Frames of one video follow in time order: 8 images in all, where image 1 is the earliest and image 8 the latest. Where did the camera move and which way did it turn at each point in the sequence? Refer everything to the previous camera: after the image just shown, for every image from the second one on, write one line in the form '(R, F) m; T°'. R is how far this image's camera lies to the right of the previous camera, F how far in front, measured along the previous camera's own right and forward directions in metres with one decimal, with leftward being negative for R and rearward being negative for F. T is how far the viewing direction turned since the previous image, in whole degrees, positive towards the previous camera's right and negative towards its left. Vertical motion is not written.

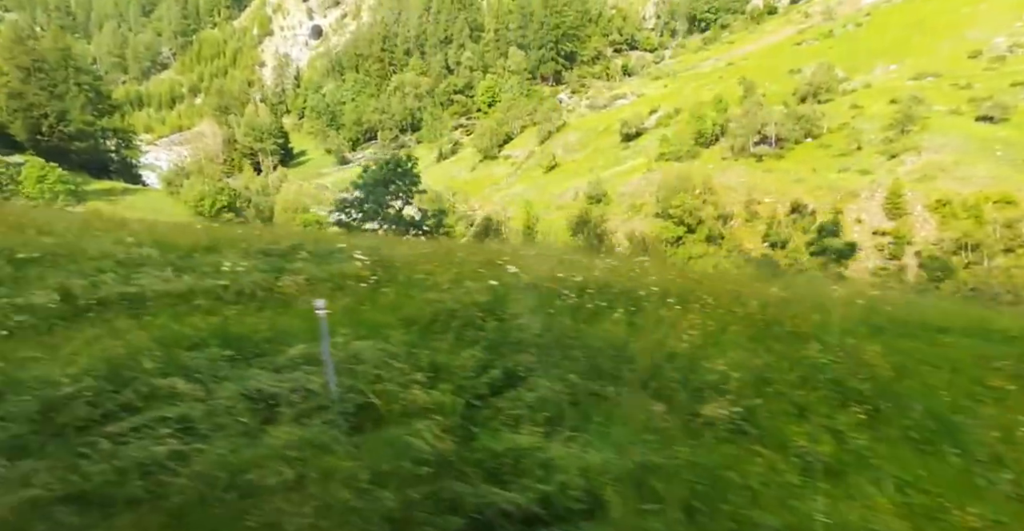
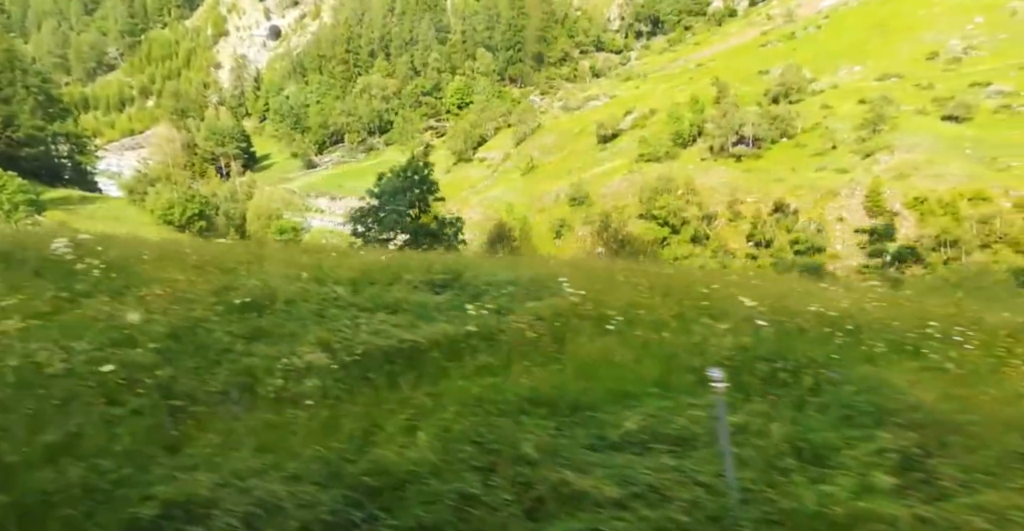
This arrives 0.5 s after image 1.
(-3.2, +0.8) m; +4°
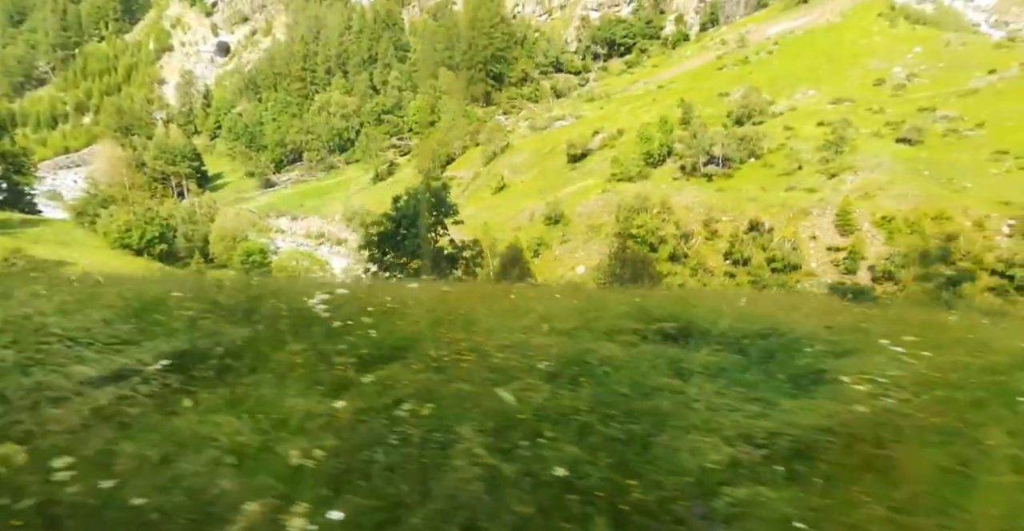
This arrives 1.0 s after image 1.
(-3.8, +0.9) m; +5°
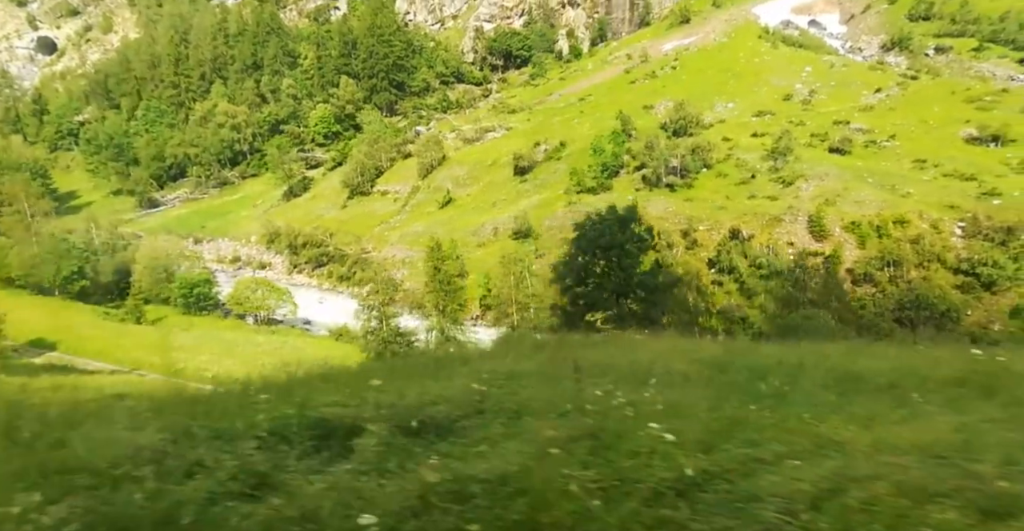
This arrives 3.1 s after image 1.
(-14.5, +5.4) m; +14°
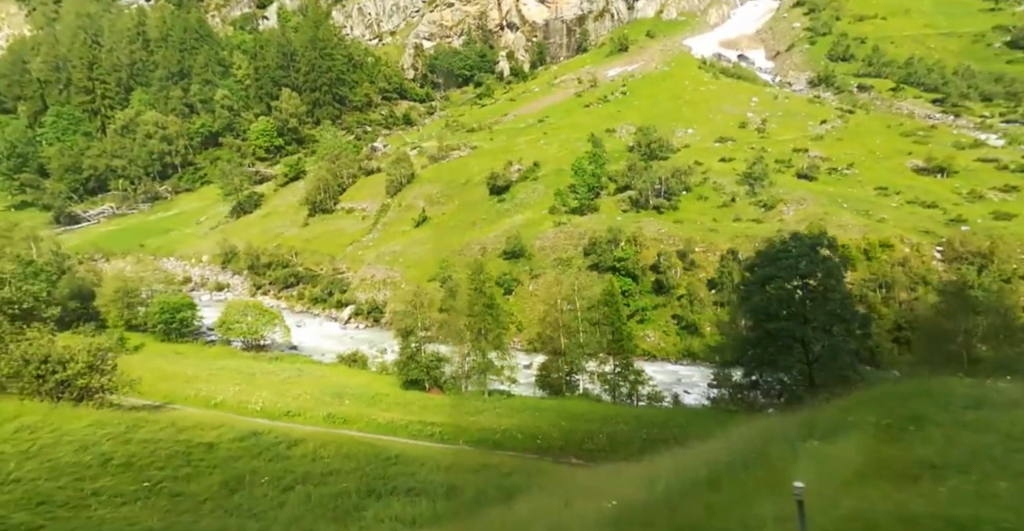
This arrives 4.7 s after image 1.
(-10.3, +2.1) m; +9°
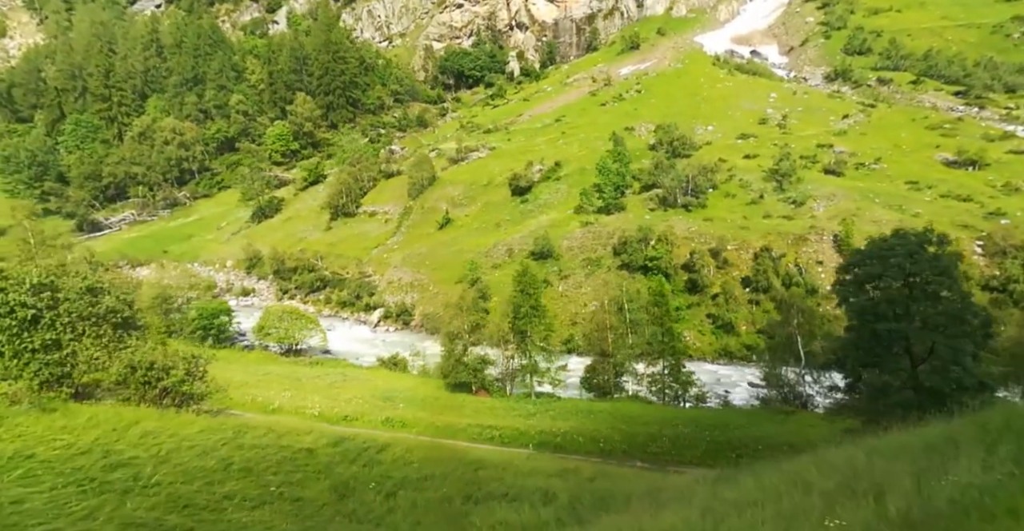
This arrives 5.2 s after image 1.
(-3.0, +0.3) m; 0°
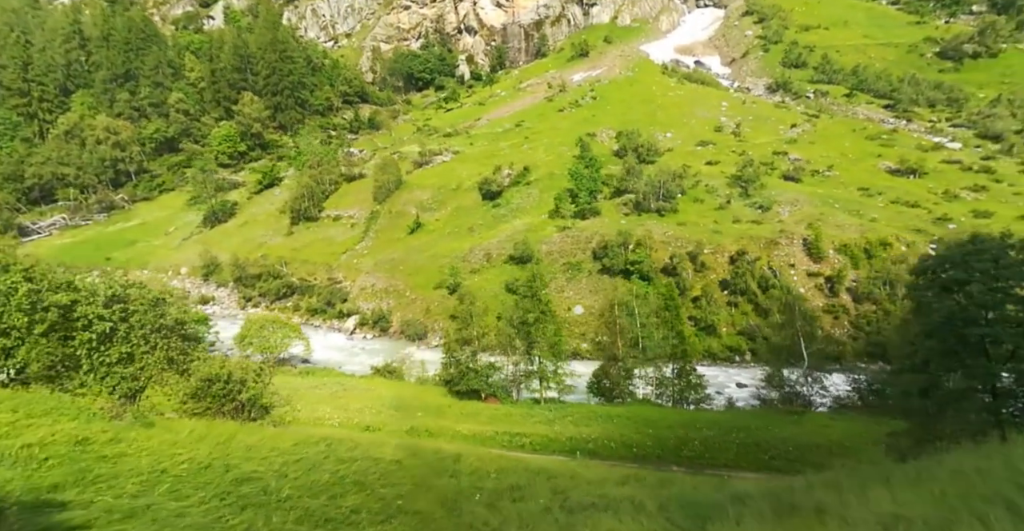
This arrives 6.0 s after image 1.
(-5.6, +0.8) m; +6°
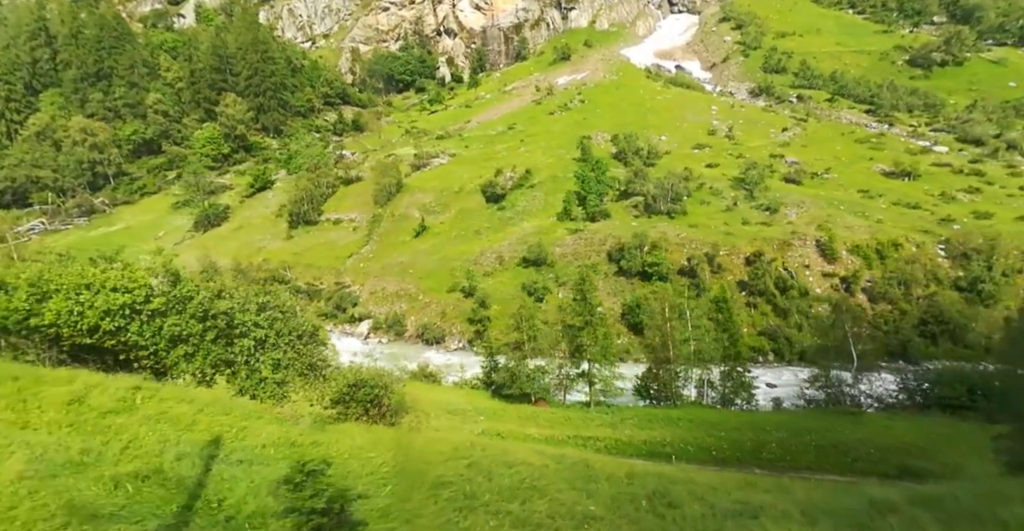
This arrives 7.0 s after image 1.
(-6.0, +1.1) m; +4°
